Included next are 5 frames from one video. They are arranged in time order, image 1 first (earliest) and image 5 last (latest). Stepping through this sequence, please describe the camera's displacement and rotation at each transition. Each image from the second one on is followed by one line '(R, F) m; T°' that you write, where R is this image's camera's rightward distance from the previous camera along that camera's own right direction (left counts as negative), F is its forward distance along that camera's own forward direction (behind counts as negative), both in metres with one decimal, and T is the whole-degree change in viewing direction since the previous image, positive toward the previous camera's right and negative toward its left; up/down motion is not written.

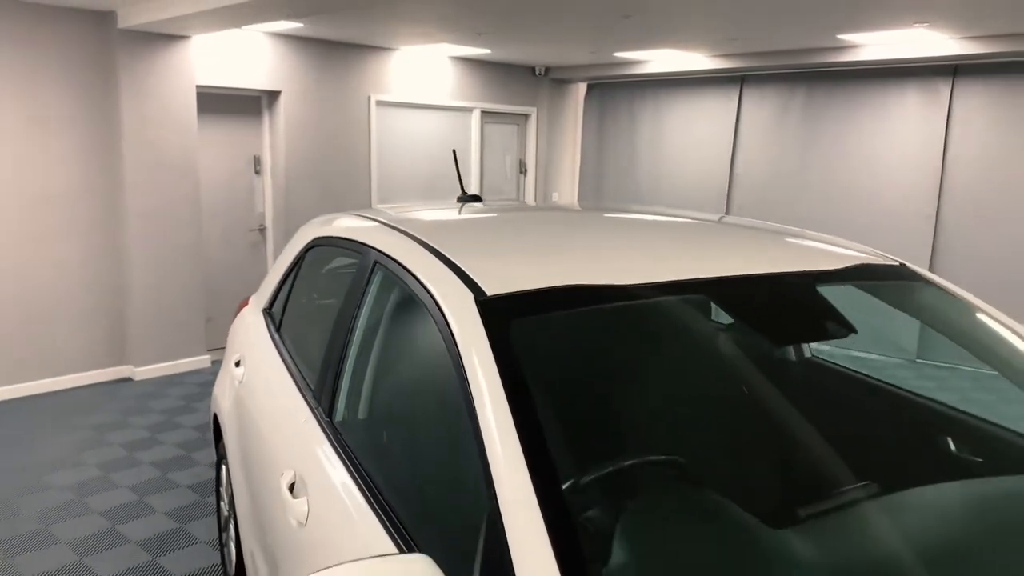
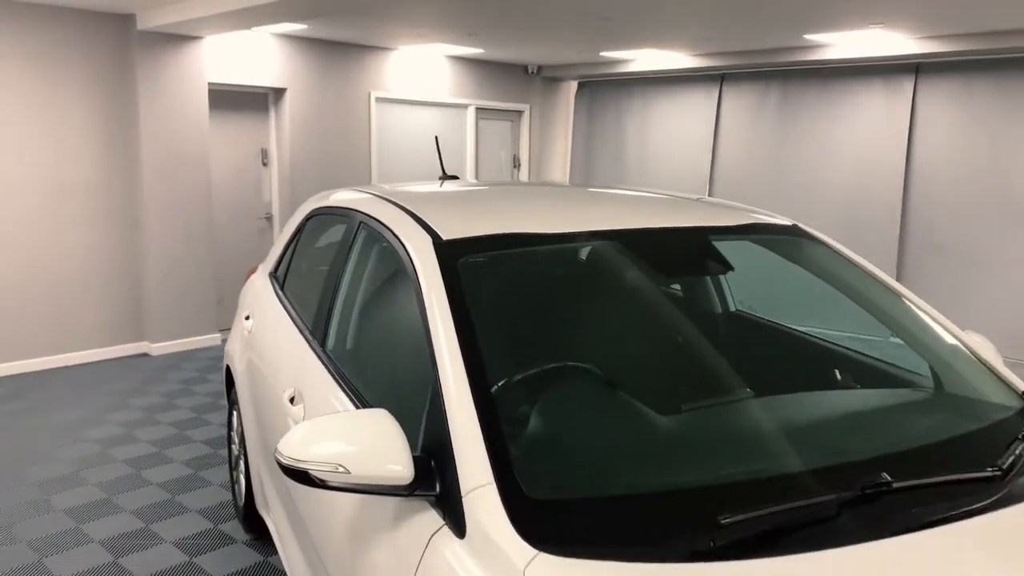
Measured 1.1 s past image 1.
(+0.1, -0.4) m; 0°
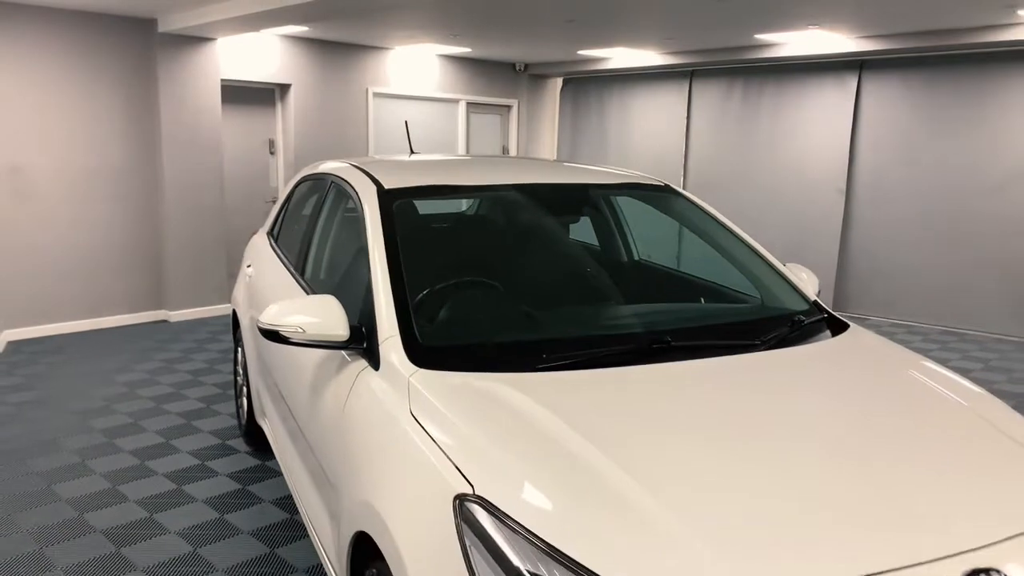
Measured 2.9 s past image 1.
(+0.3, -0.6) m; -1°
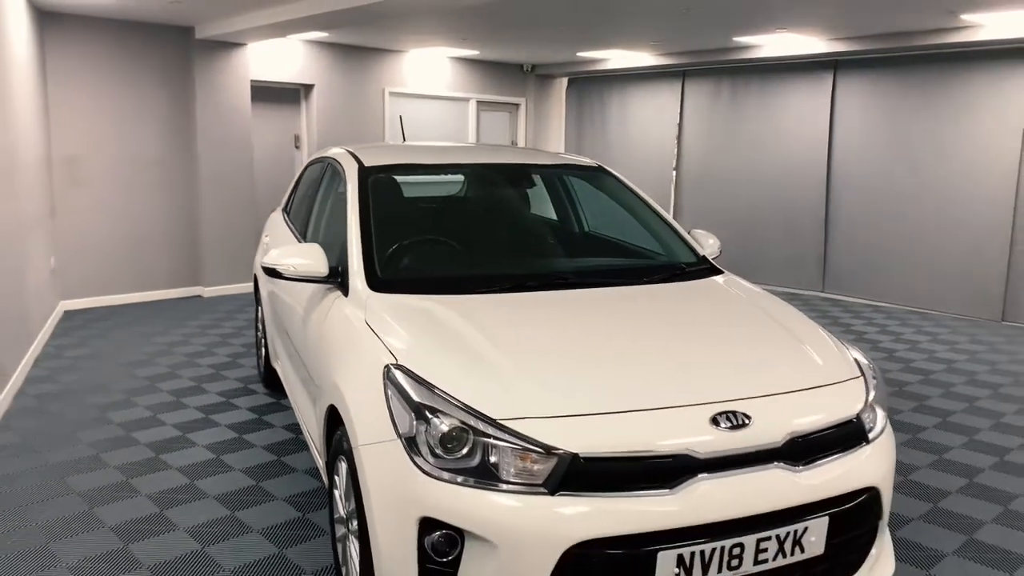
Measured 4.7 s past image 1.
(+0.3, -0.6) m; -2°
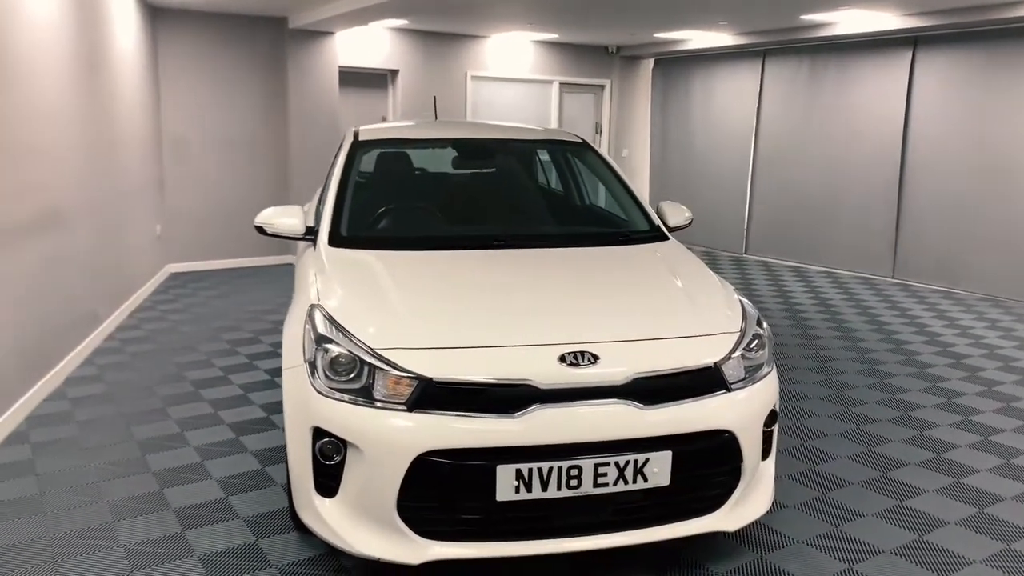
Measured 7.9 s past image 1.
(+0.6, -0.2) m; -10°
